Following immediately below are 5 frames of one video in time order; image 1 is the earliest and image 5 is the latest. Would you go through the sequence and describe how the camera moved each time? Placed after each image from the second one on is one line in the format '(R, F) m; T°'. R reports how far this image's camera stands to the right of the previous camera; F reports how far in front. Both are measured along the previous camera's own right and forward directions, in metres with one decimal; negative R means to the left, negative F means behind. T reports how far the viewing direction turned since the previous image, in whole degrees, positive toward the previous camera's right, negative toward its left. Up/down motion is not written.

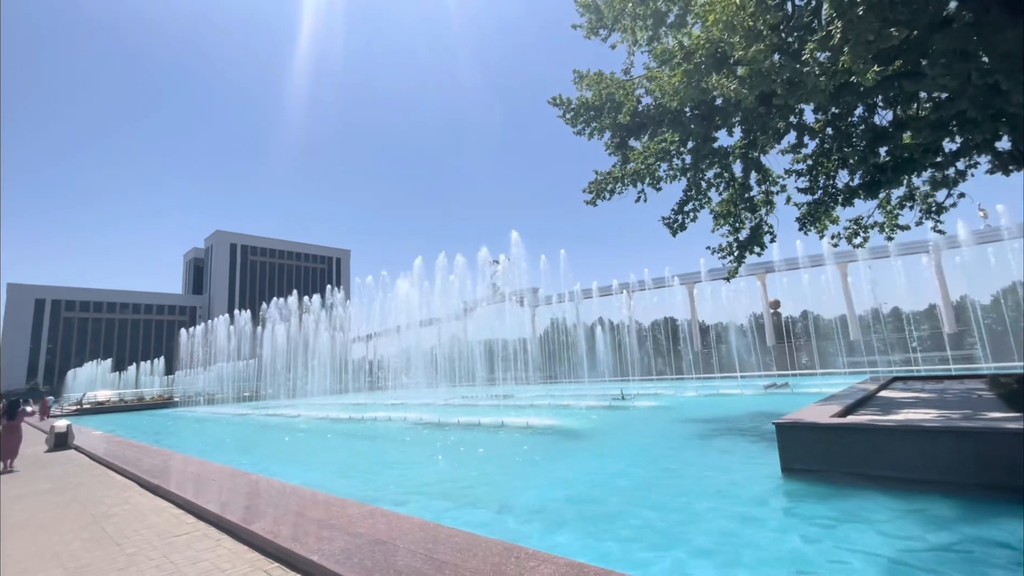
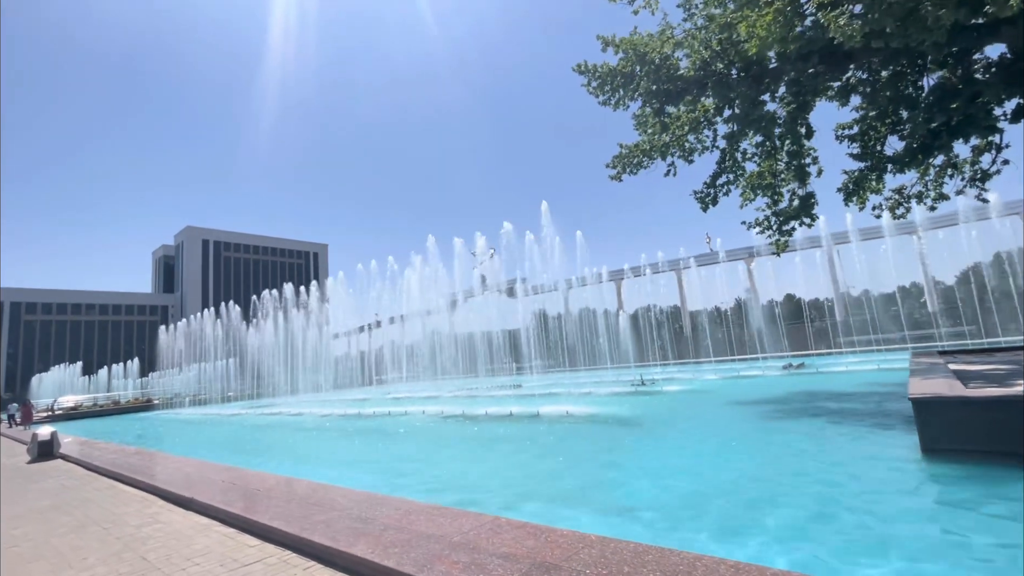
(-0.9, +0.7) m; +3°
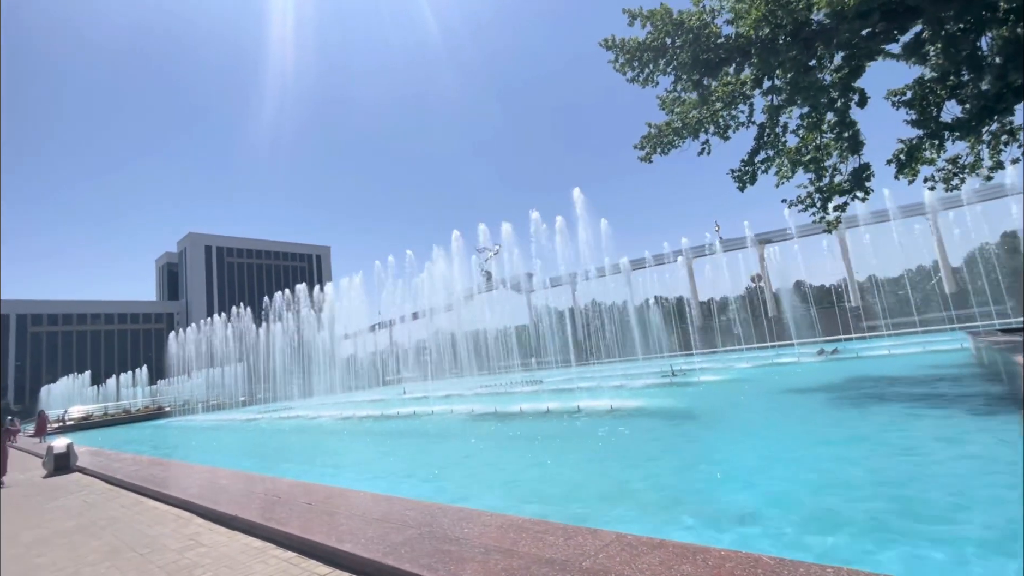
(-0.5, +0.5) m; 0°
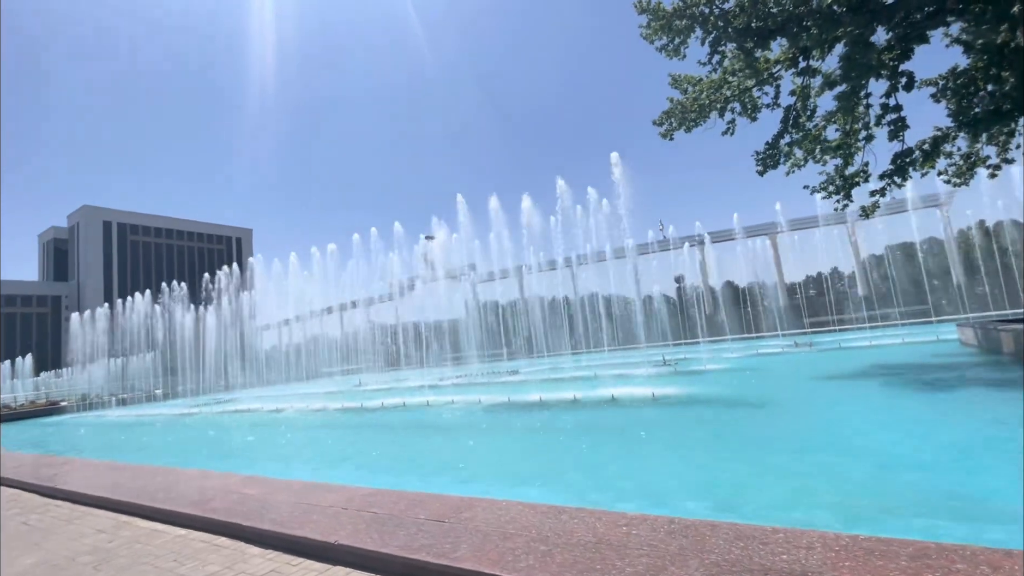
(-1.4, +1.0) m; +8°
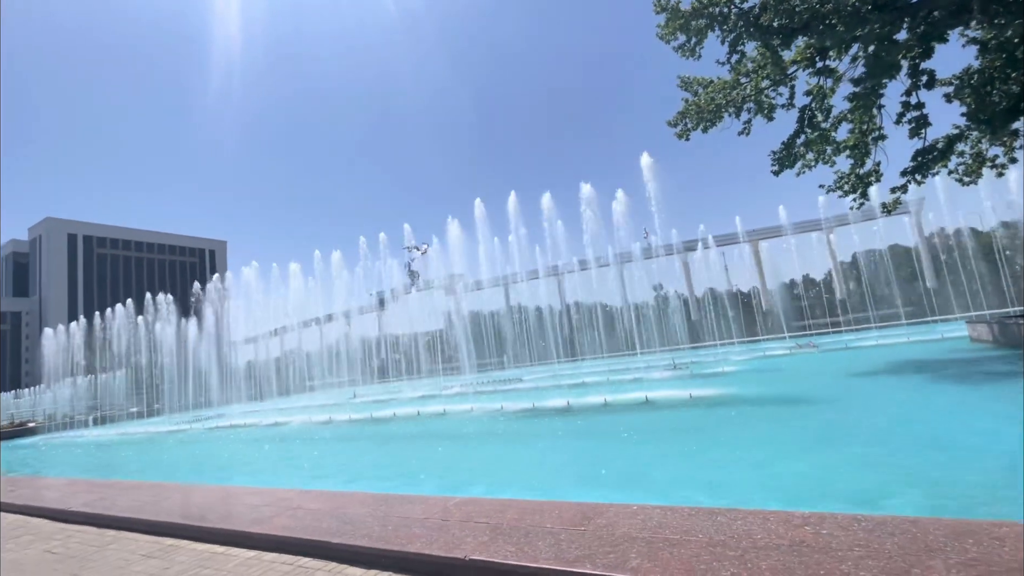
(-0.7, +0.3) m; +3°
